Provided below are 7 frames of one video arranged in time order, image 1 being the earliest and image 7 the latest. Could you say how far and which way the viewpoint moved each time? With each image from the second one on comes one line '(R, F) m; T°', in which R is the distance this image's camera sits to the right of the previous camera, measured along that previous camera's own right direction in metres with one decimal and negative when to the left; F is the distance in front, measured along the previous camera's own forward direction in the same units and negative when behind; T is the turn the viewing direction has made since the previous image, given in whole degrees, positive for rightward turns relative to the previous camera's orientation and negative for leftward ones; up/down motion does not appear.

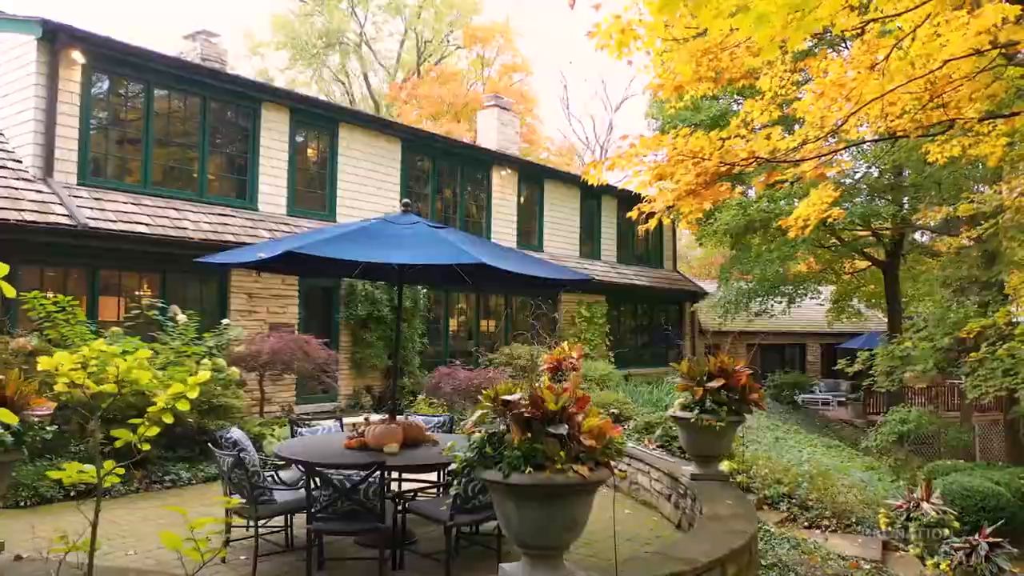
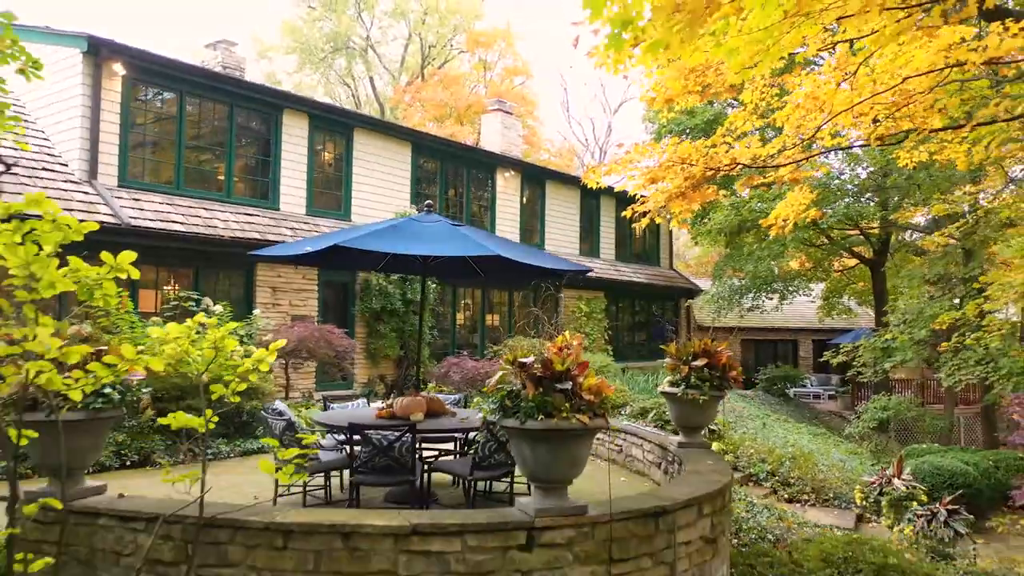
(-0.1, -0.6) m; 0°
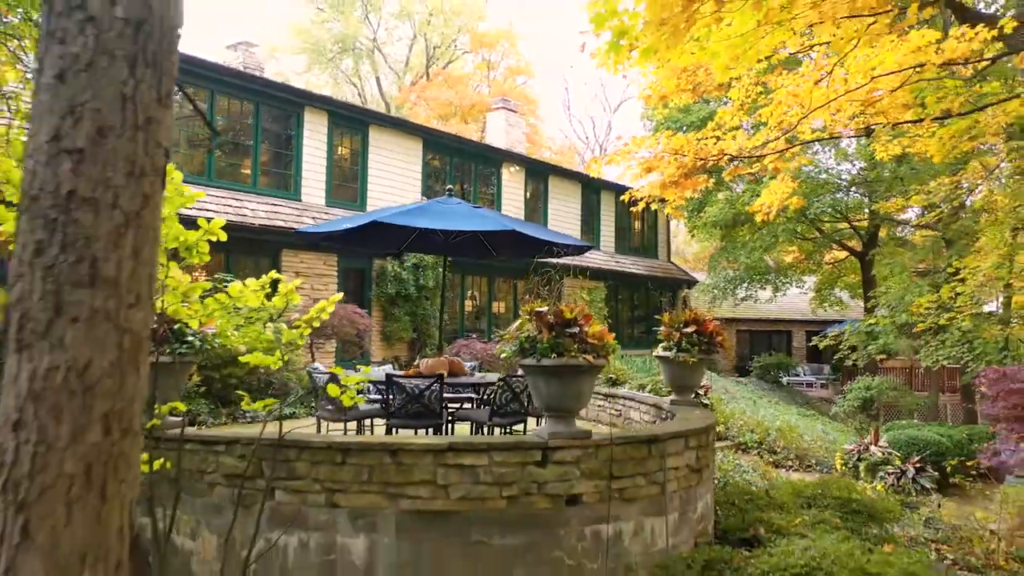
(-0.1, -0.6) m; 0°
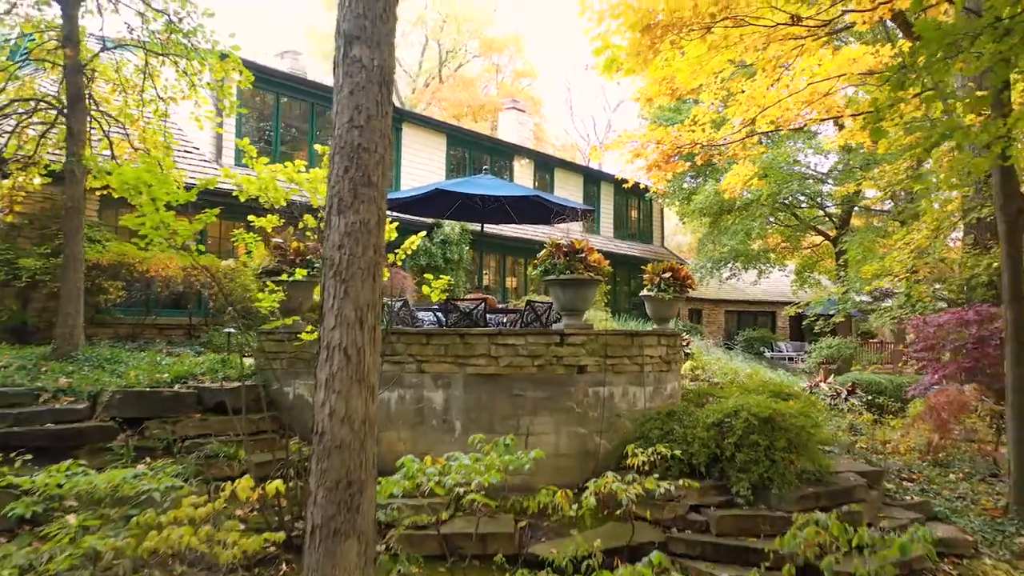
(-0.2, -1.7) m; 0°
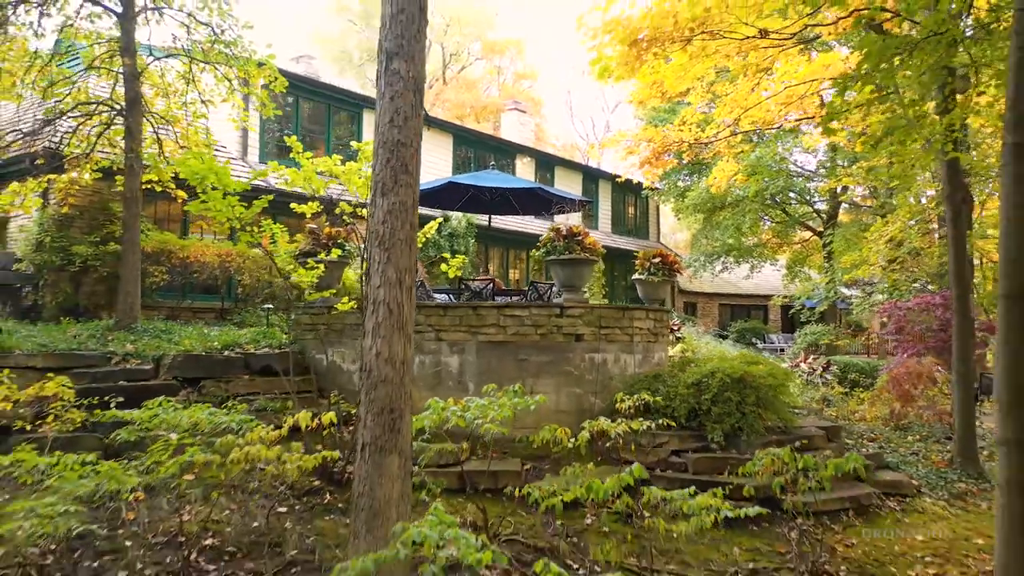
(0.0, -0.8) m; 0°
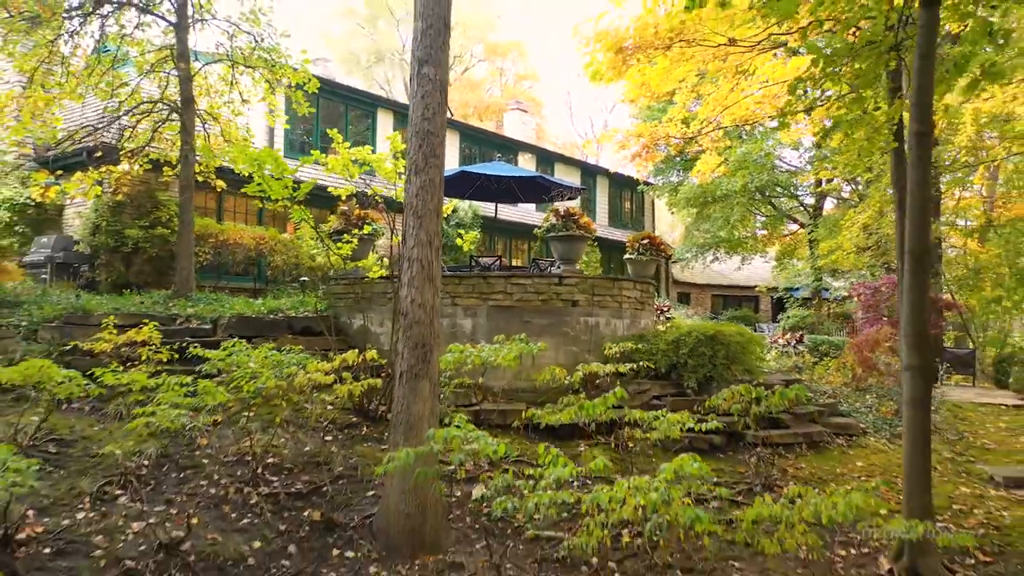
(0.0, -1.0) m; 0°
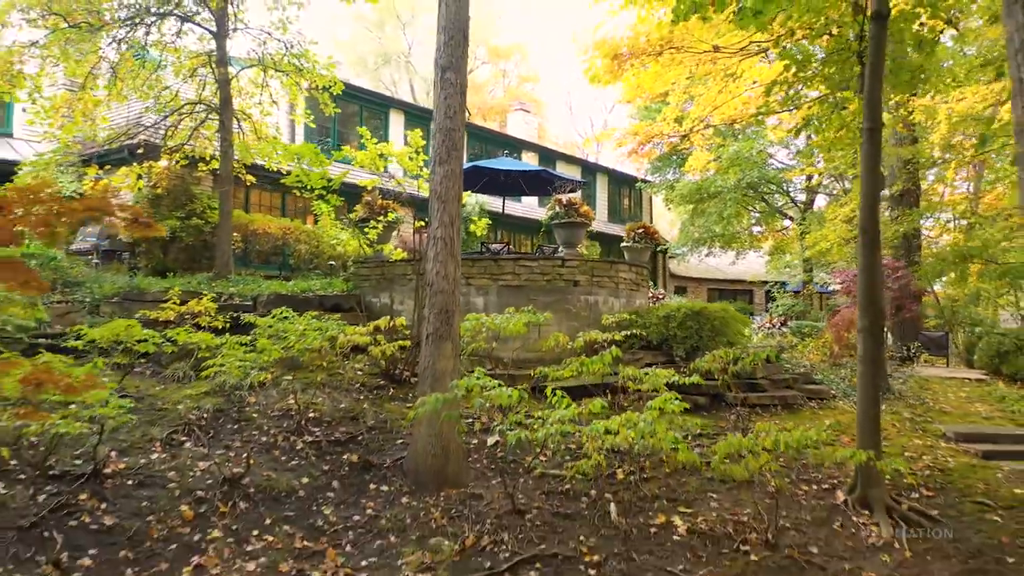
(-0.1, -0.8) m; 0°
